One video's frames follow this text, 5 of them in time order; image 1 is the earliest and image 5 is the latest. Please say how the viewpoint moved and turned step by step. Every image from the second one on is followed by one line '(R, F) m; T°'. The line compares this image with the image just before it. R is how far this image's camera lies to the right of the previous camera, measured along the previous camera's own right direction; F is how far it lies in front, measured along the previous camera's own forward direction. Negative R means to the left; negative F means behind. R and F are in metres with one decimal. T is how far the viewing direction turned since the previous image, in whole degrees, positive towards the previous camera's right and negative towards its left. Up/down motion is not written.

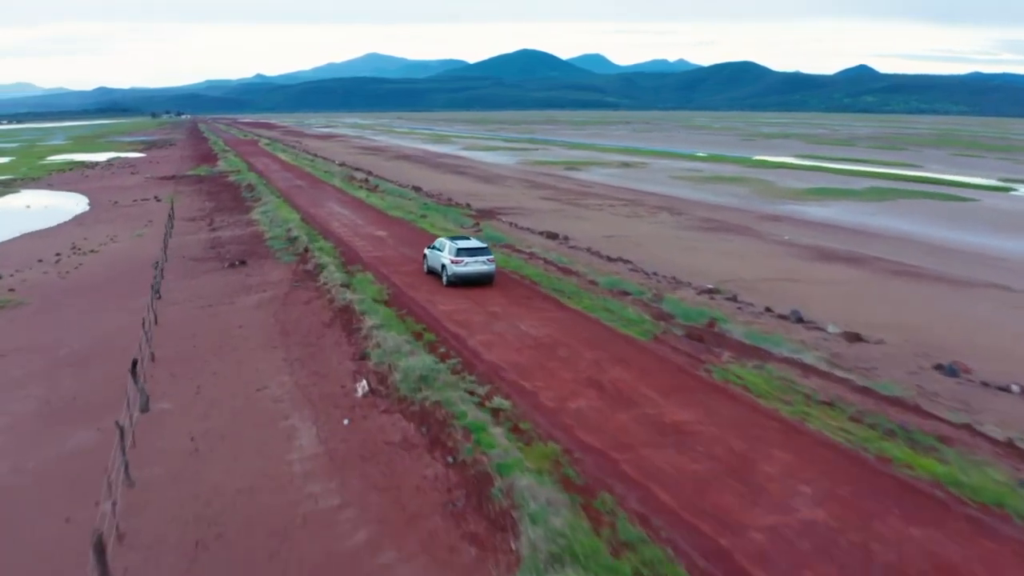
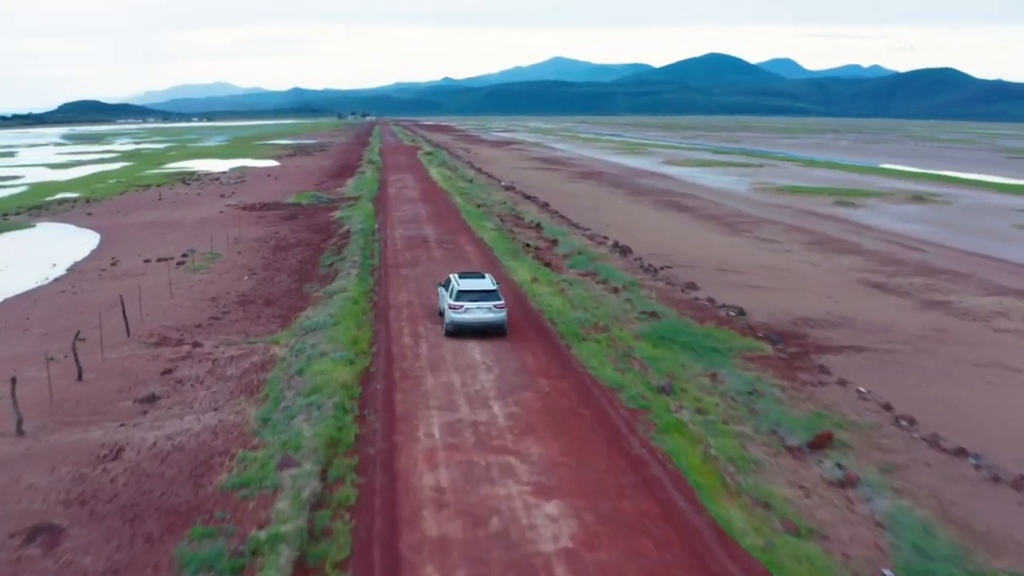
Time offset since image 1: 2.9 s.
(-4.2, +32.3) m; -10°
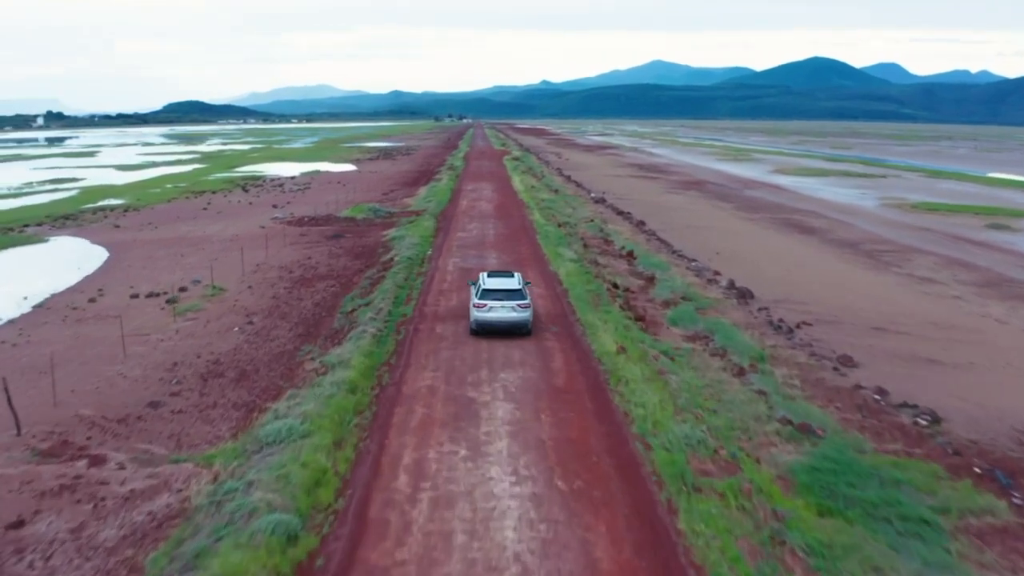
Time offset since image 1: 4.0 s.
(+0.4, +9.6) m; -5°
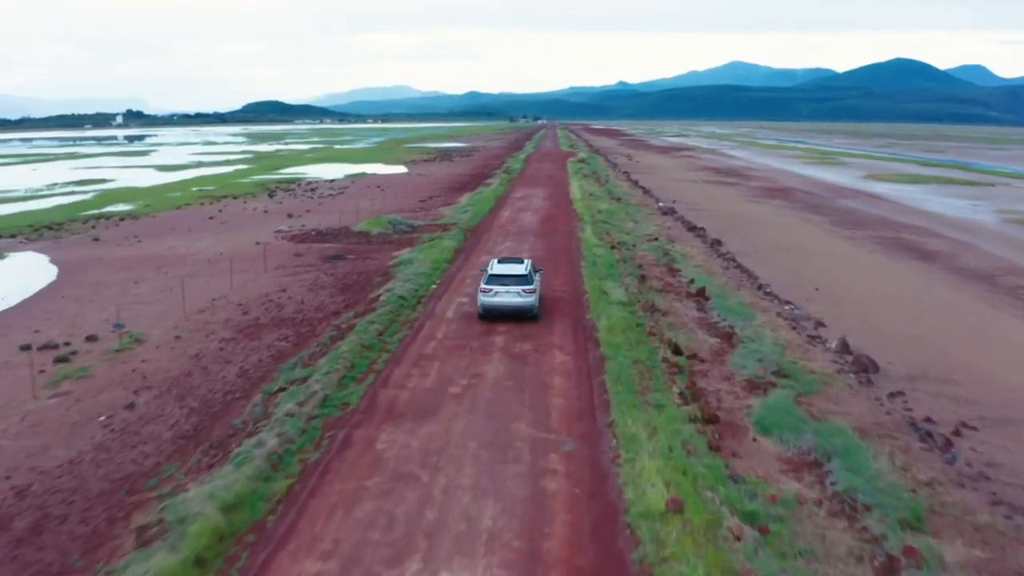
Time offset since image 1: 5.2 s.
(+1.3, +9.3) m; -4°
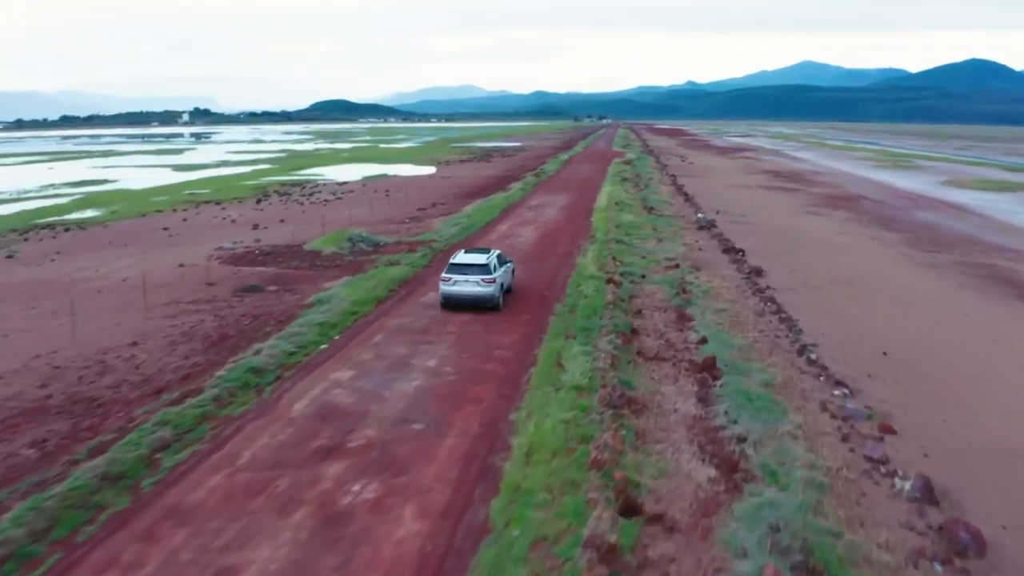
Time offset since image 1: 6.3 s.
(+2.8, +9.0) m; -4°
